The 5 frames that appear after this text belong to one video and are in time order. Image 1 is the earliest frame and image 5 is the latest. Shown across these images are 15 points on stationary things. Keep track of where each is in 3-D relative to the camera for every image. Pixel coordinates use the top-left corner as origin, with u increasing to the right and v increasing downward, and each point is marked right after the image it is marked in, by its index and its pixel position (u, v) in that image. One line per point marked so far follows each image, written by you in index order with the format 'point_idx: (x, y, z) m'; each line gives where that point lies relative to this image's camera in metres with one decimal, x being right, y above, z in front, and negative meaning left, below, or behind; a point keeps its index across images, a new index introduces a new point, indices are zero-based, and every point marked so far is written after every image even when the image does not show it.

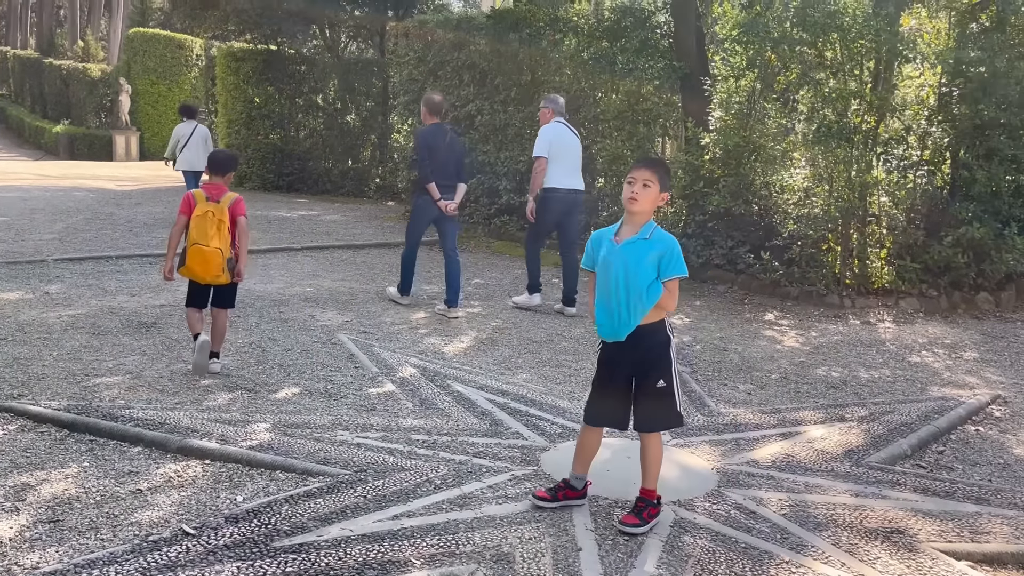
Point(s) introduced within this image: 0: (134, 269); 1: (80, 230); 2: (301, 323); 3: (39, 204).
0: (-3.1, +0.2, +7.1) m
1: (-4.7, +0.6, +9.3) m
2: (-1.3, -0.2, +5.4) m
3: (-6.6, +1.2, +11.8) m
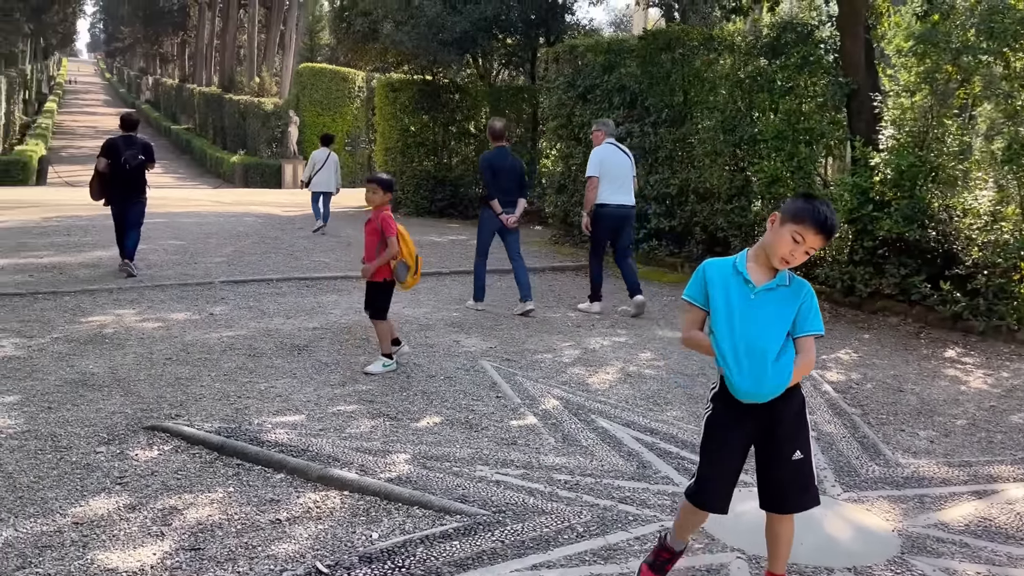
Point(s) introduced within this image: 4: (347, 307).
0: (-1.9, 0.0, +7.3) m
1: (-3.1, +0.4, +9.8) m
2: (-0.4, -0.4, +5.3) m
3: (-4.4, +0.9, +12.6) m
4: (-1.3, -0.2, +6.7) m
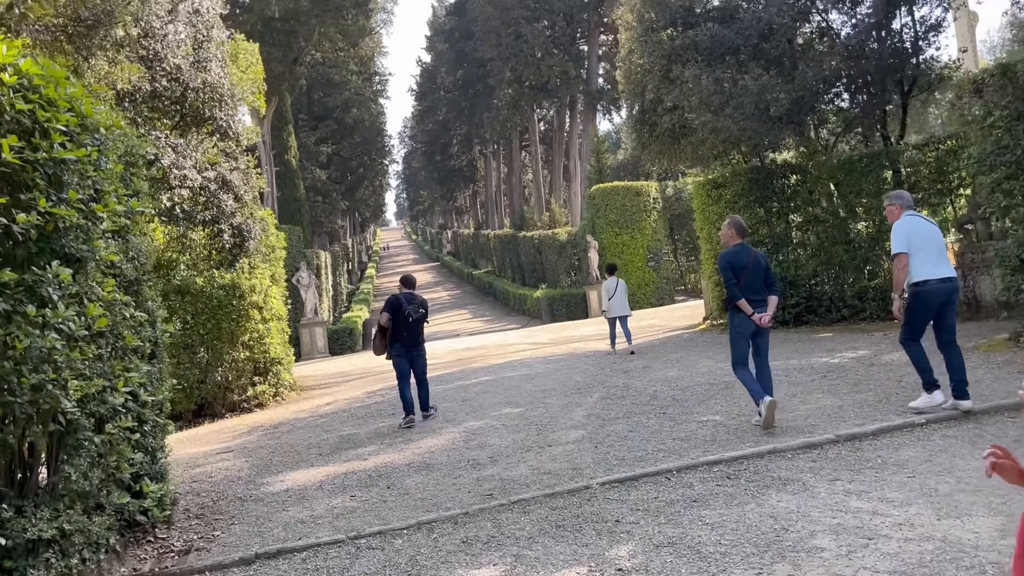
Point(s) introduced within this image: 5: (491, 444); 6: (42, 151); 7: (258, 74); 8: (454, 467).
0: (+1.1, -1.1, +4.6) m
1: (+0.8, -1.1, +7.4) m
2: (+1.8, -1.0, +2.2) m
3: (+0.4, -1.2, +10.5) m
4: (+1.5, -1.1, +3.8) m
5: (-0.2, -1.3, +6.9) m
6: (-2.2, +0.6, +4.0) m
7: (-4.6, +3.8, +15.3) m
8: (-0.4, -1.3, +6.2) m
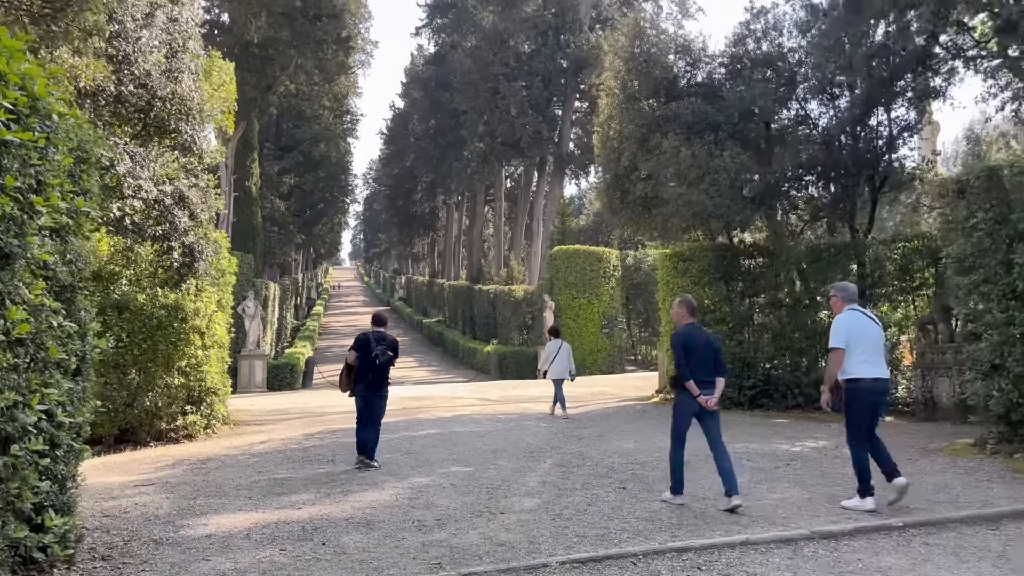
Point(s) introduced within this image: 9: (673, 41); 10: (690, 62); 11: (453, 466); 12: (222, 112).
0: (+0.9, -1.5, +4.2) m
1: (+0.4, -1.6, +6.9) m
2: (+1.8, -1.3, +1.9) m
3: (-0.2, -1.8, +10.0) m
4: (+1.3, -1.4, +3.4) m
5: (-0.6, -1.6, +6.4) m
6: (-2.2, +0.7, +3.5) m
7: (-4.9, +3.4, +14.9) m
8: (-0.8, -1.6, +5.6) m
9: (+2.9, +4.5, +15.3) m
10: (+3.2, +4.0, +15.1) m
11: (-0.6, -1.7, +8.2) m
12: (-4.9, +3.0, +14.3) m
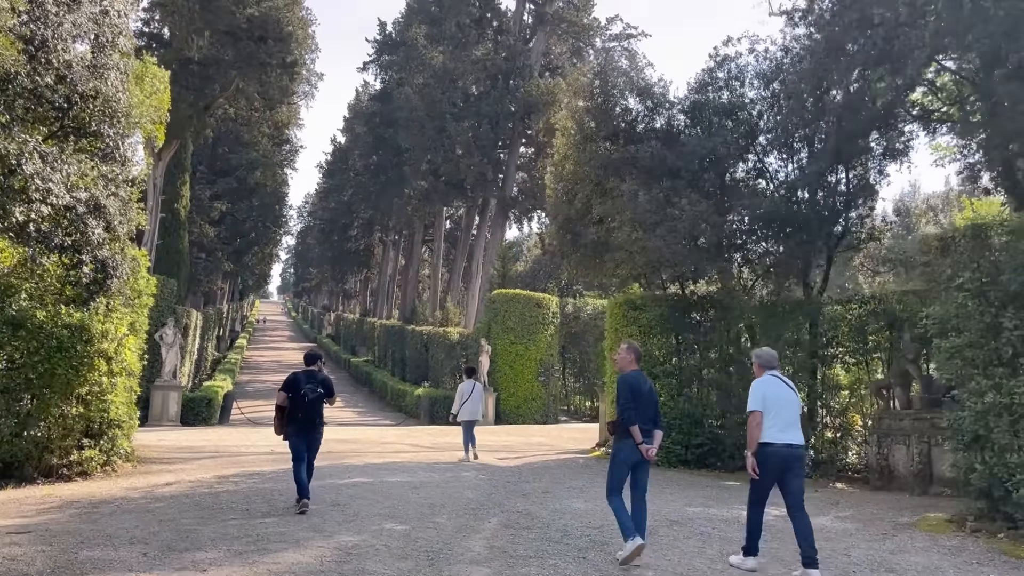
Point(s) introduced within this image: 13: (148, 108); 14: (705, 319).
0: (+0.7, -1.6, +3.4) m
1: (0.0, -1.9, +6.0) m
2: (+1.8, -1.4, +1.1) m
3: (-0.8, -2.2, +9.0) m
4: (+1.2, -1.6, +2.6) m
5: (-0.9, -1.8, +5.4) m
6: (-2.2, +0.7, +2.6) m
7: (-5.7, +3.0, +13.8) m
8: (-1.1, -1.7, +4.7) m
9: (+2.1, +3.6, +14.9) m
10: (+2.4, +3.1, +14.7) m
11: (-1.1, -2.0, +7.2) m
12: (-5.6, +2.6, +13.2) m
13: (-5.6, +2.8, +13.1) m
14: (+3.1, -0.5, +13.1) m
